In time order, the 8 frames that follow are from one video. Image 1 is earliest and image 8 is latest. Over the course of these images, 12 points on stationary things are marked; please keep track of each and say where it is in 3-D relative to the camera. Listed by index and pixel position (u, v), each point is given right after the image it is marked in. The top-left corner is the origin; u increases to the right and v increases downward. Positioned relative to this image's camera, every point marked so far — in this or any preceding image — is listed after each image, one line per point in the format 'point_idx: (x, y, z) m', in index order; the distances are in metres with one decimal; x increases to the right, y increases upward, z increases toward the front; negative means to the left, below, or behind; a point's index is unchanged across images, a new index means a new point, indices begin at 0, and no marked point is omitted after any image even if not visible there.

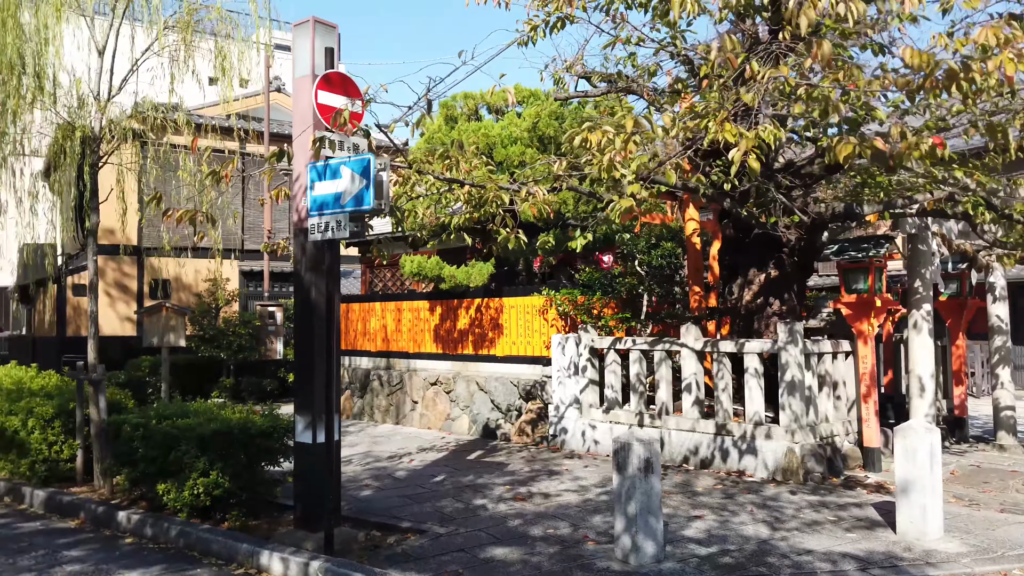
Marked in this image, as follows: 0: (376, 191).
0: (-1.1, +0.8, +5.9) m
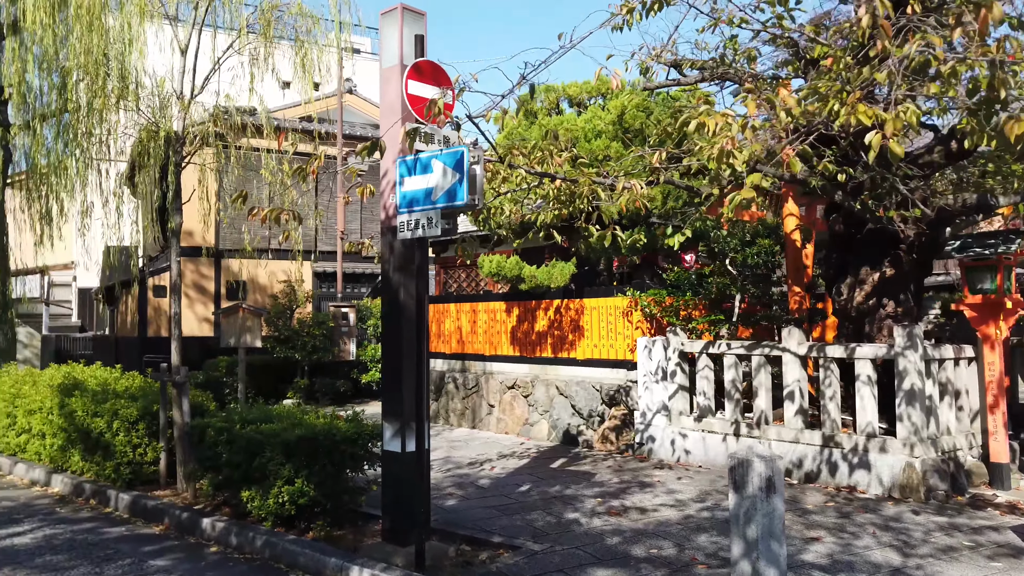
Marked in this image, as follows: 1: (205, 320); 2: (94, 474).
0: (-0.3, +0.7, +5.6) m
1: (-7.7, -0.8, +19.2) m
2: (-4.8, -2.1, +8.8) m
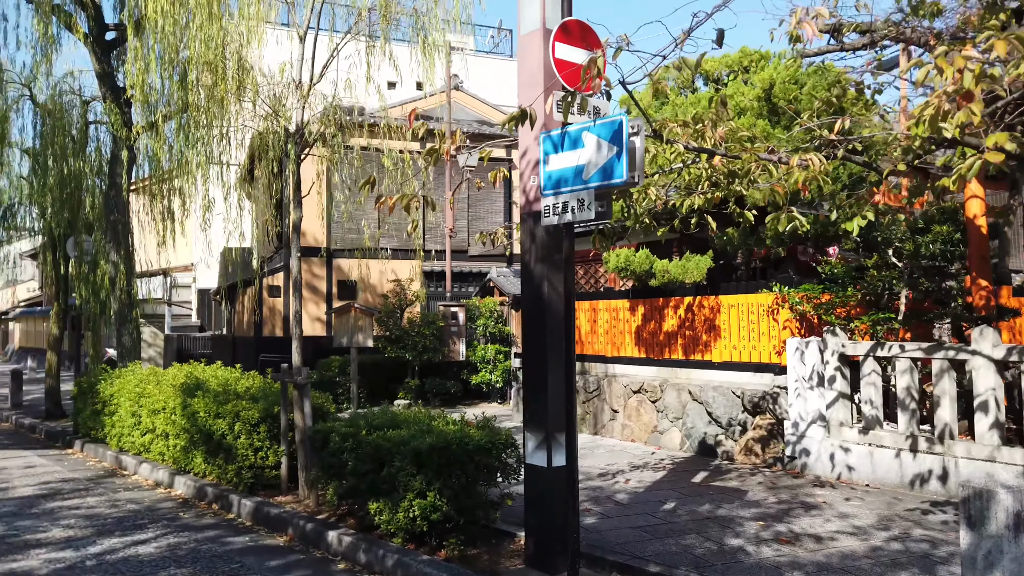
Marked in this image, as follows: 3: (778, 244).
0: (+0.7, +0.8, +4.8) m
1: (-4.9, -0.8, +19.2) m
2: (-3.3, -2.1, +8.5) m
3: (+3.3, +0.5, +9.6) m
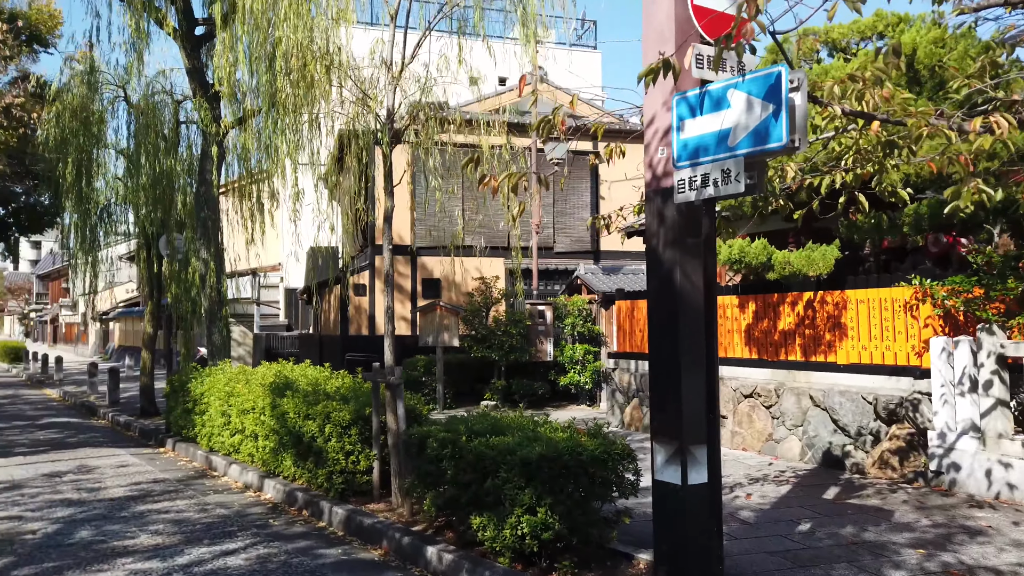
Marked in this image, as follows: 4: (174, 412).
0: (+1.4, +0.9, +4.0) m
1: (-2.7, -0.8, +18.9) m
2: (-2.2, -2.1, +8.1) m
3: (+4.5, +0.6, +8.5) m
4: (-5.4, -2.0, +12.1) m
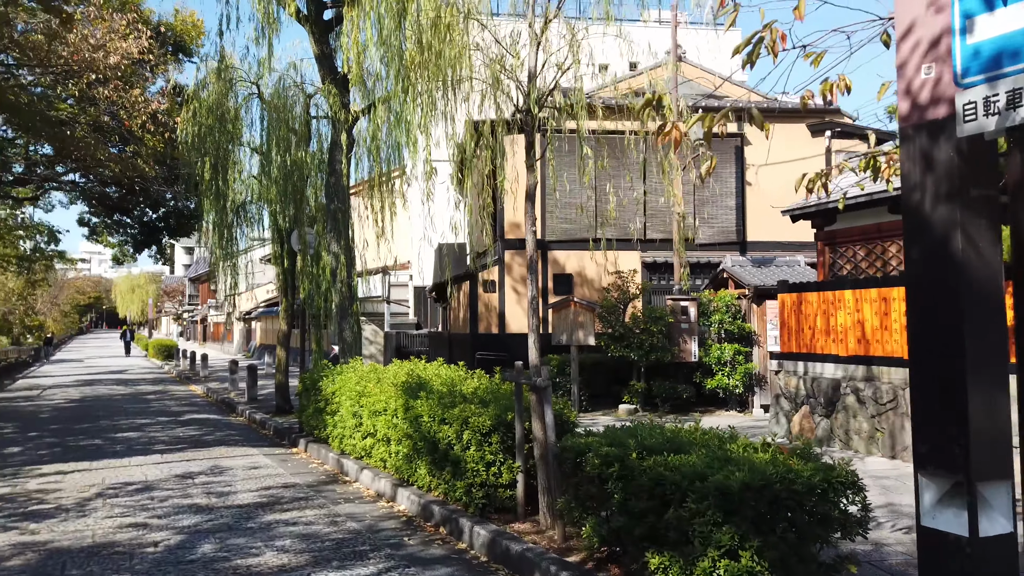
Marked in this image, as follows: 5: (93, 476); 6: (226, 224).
0: (+2.2, +1.0, +2.6) m
1: (+0.5, -0.7, +18.0) m
2: (-0.7, -2.0, +7.3) m
3: (+6.0, +0.8, +6.6) m
4: (-3.2, -1.9, +11.7) m
5: (-4.9, -2.2, +8.9) m
6: (-5.9, +1.3, +15.9) m
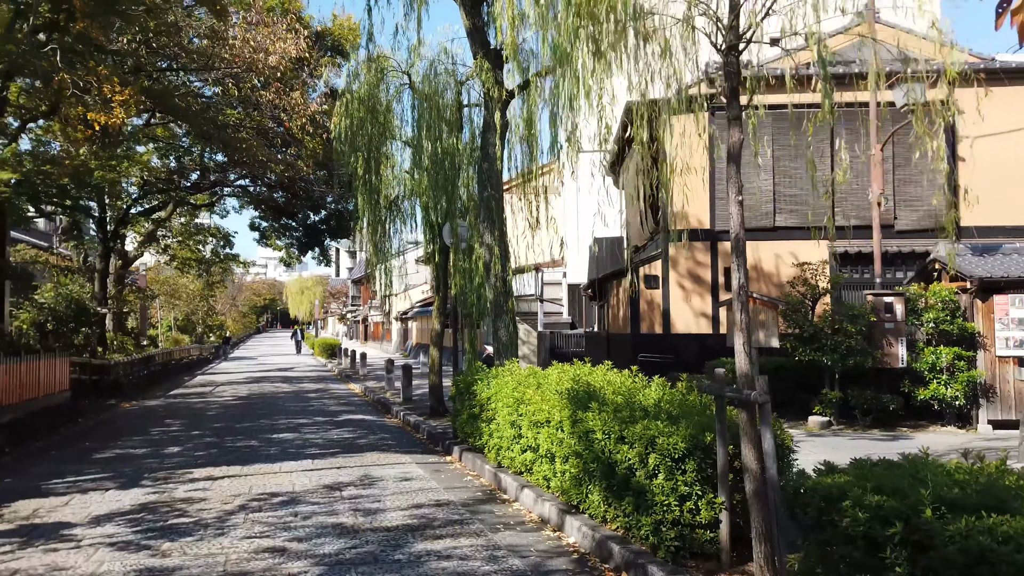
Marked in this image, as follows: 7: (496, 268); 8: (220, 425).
0: (+2.8, +1.1, +0.8) m
1: (+4.1, -0.6, +16.3) m
2: (+0.9, -1.9, +6.0) m
3: (+7.2, +0.9, +4.0) m
4: (-0.7, -1.8, +10.8) m
5: (-3.0, -2.2, +8.4) m
6: (-2.7, +1.3, +15.4) m
7: (-0.2, +0.3, +10.6) m
8: (-5.4, -2.5, +14.1) m
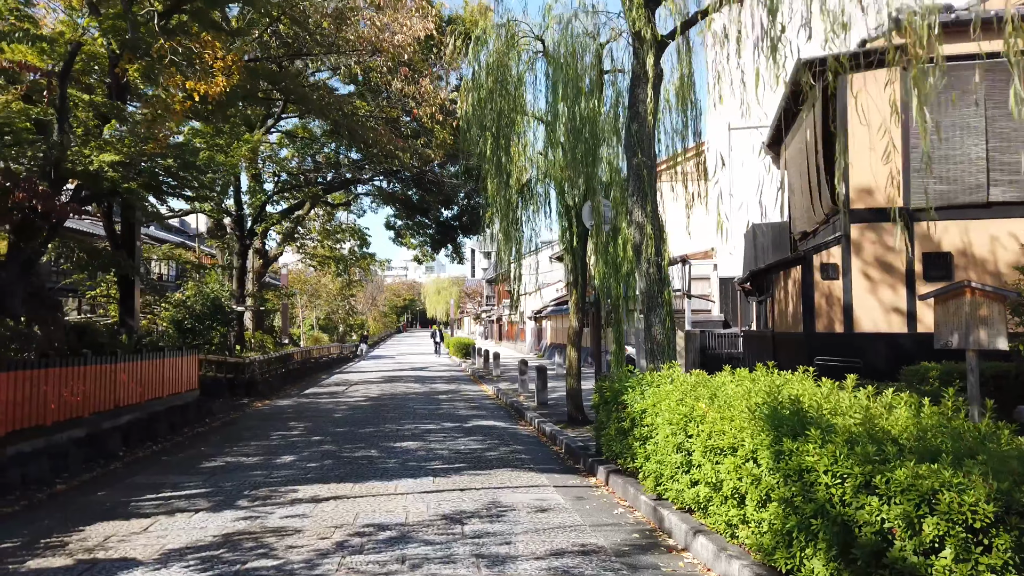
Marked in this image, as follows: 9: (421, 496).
0: (+2.8, +1.3, -1.4) m
1: (+6.8, -0.4, +13.6) m
2: (+1.8, -1.7, +4.0) m
3: (+7.8, +1.1, +0.9) m
4: (+1.1, -1.7, +9.0) m
5: (-1.5, -2.0, +7.0) m
6: (0.0, +1.5, +13.9) m
7: (+1.6, +0.4, +8.7) m
8: (-2.9, -2.4, +13.0) m
9: (-0.9, -2.1, +7.6) m
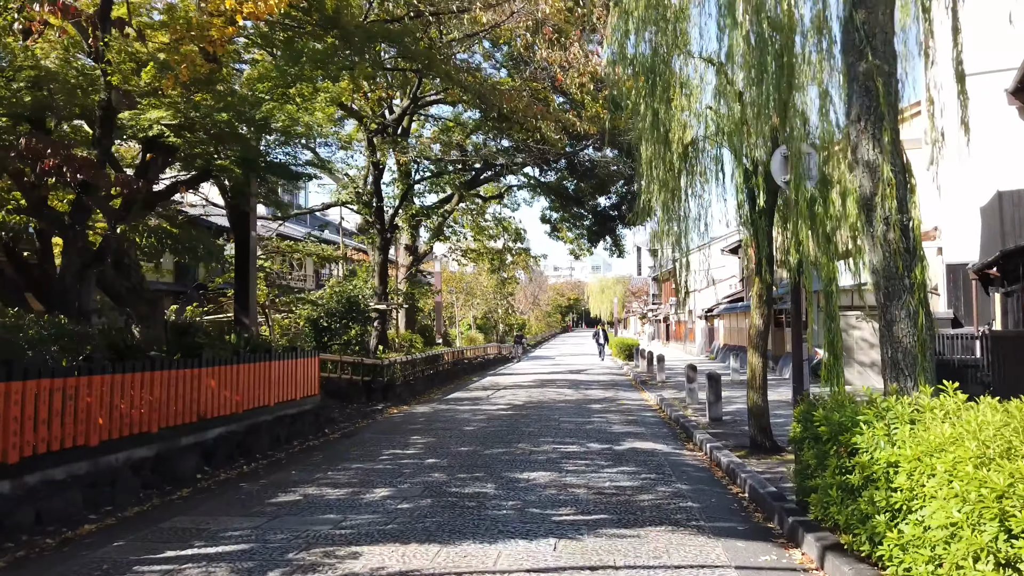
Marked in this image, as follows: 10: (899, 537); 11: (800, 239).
0: (+1.8, +1.4, -4.6) m
1: (+8.9, -0.2, +9.2) m
2: (+2.0, -1.6, +0.9) m
3: (+7.1, +1.3, -3.3) m
4: (+2.4, -1.5, +6.0) m
5: (-0.6, -1.9, +4.6) m
6: (+2.3, +1.6, +11.0) m
7: (+2.8, +0.6, +5.6) m
8: (-0.6, -2.3, +10.8) m
9: (+0.1, -1.9, +5.0) m
10: (+2.2, -1.4, +4.2) m
11: (+2.9, +0.5, +7.5) m
